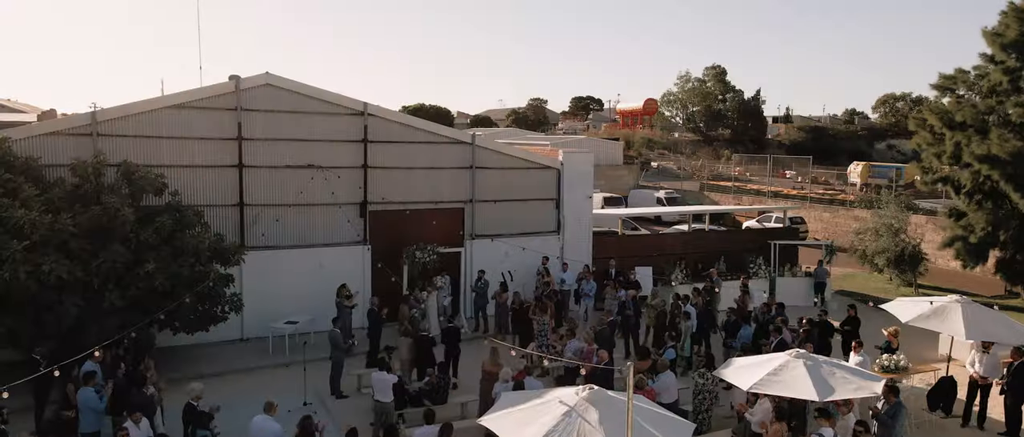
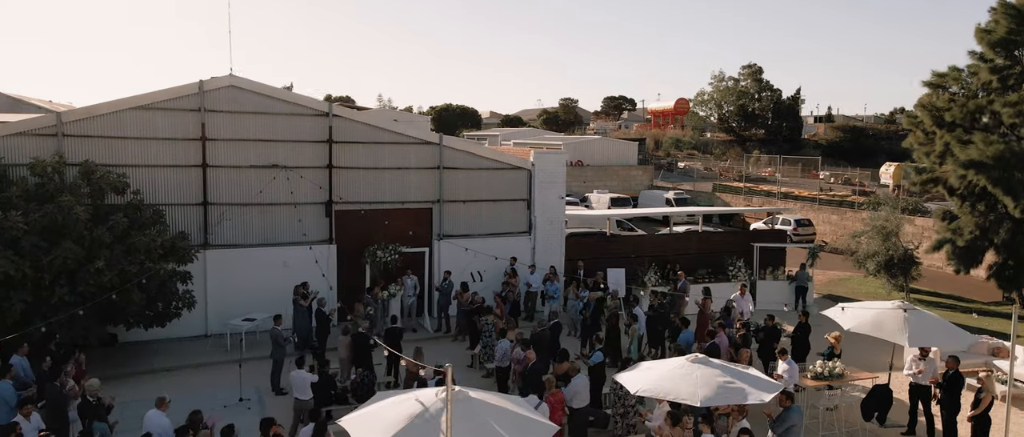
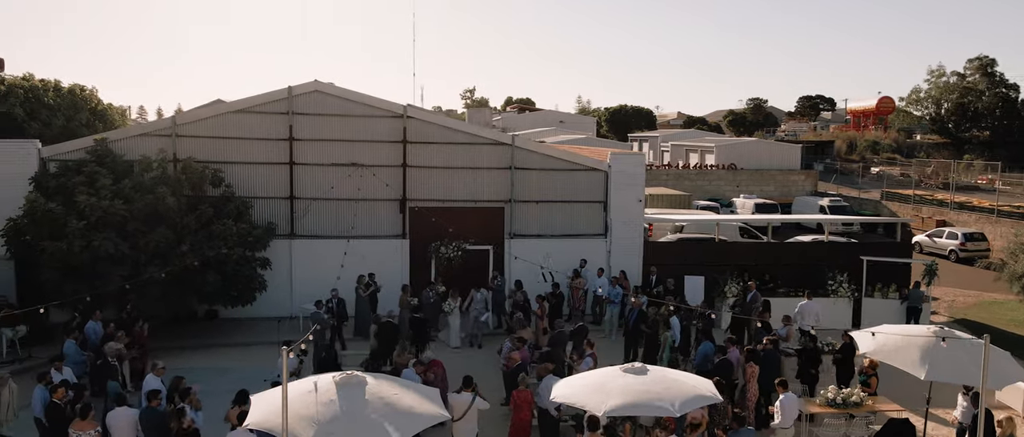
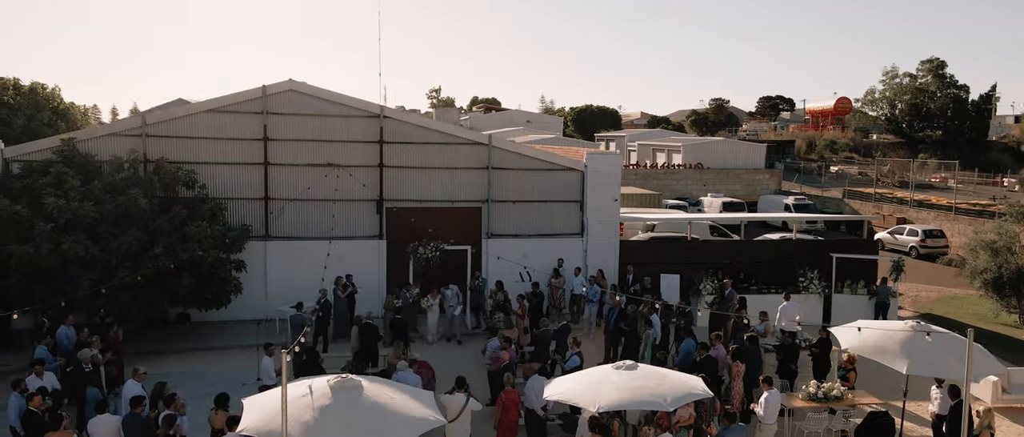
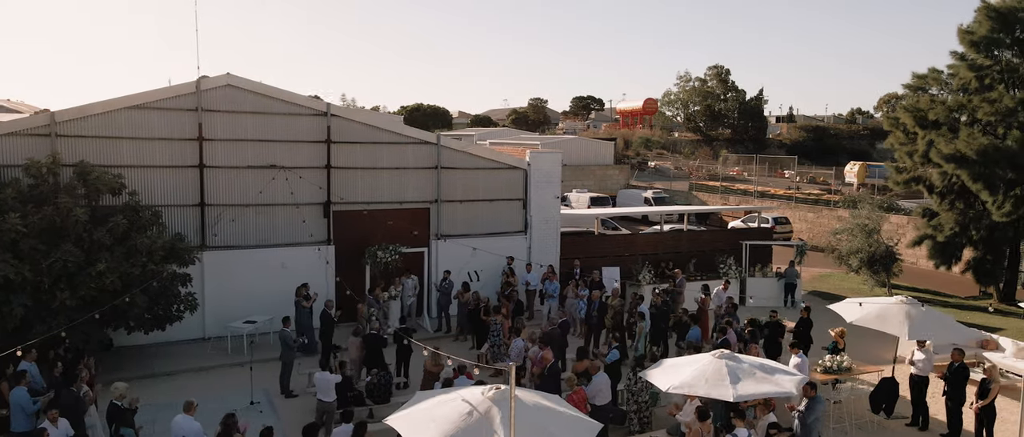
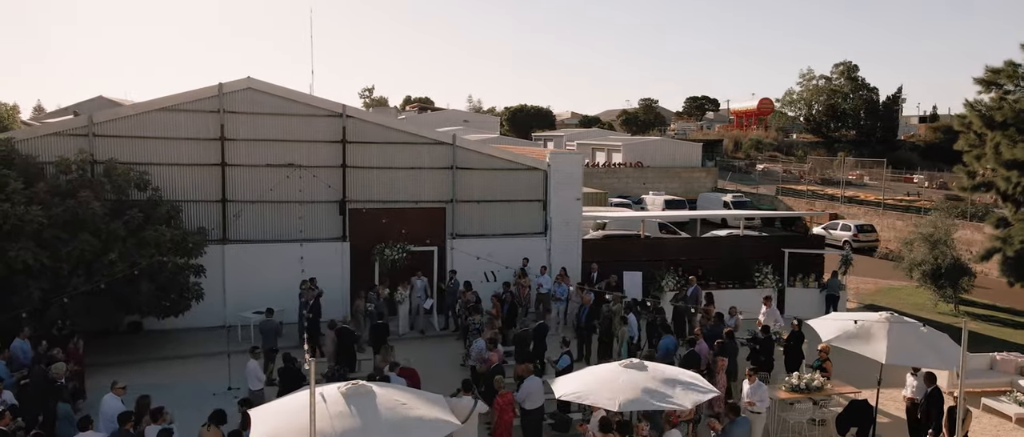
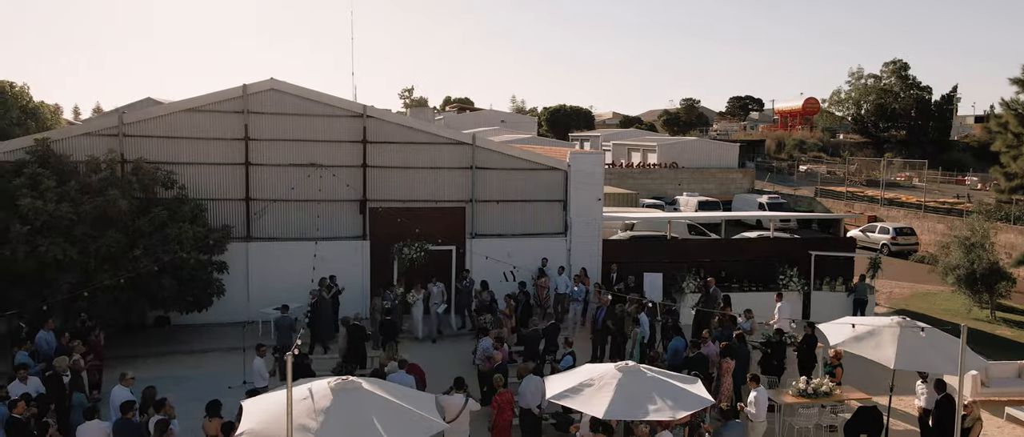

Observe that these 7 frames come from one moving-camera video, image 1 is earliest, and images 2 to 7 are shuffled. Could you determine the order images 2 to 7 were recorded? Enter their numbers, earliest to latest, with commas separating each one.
5, 2, 6, 7, 4, 3
